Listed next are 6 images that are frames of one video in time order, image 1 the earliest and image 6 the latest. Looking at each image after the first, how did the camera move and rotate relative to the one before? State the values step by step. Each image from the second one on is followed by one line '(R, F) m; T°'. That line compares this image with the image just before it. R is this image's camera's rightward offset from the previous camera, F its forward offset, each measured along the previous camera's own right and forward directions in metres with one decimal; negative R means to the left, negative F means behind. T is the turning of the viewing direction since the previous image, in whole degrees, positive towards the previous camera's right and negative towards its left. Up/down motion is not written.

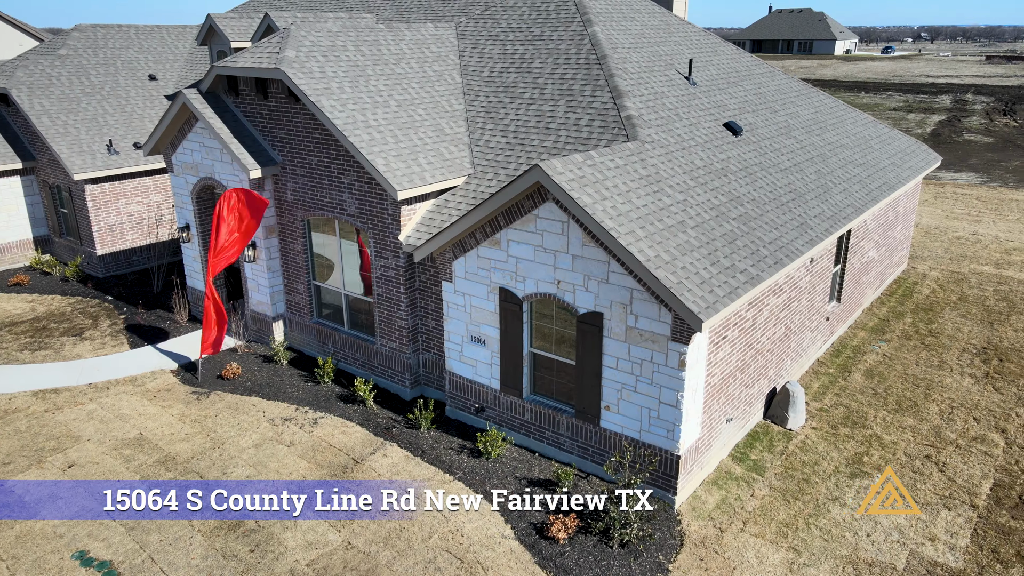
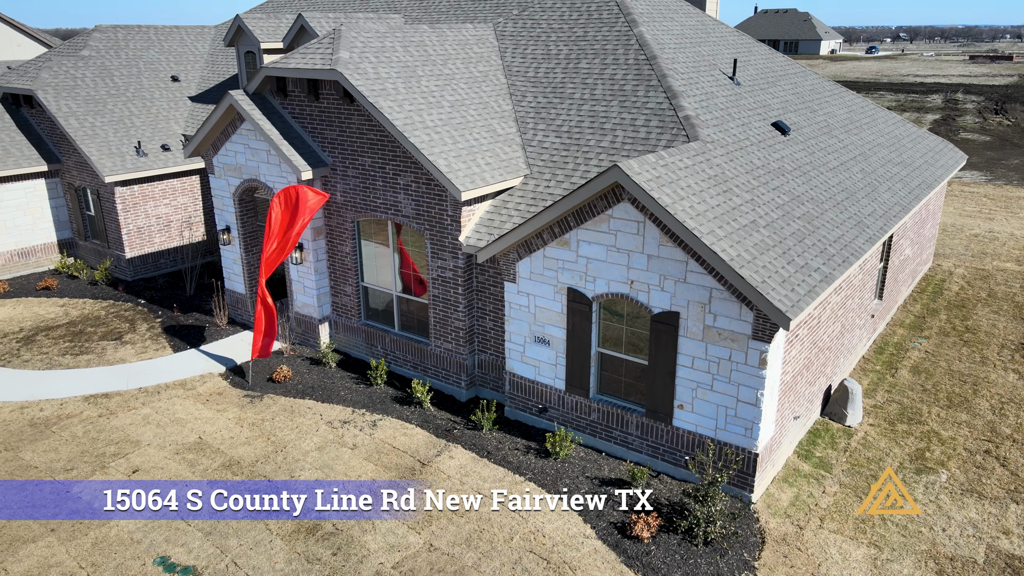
(-1.3, 0.0) m; +1°
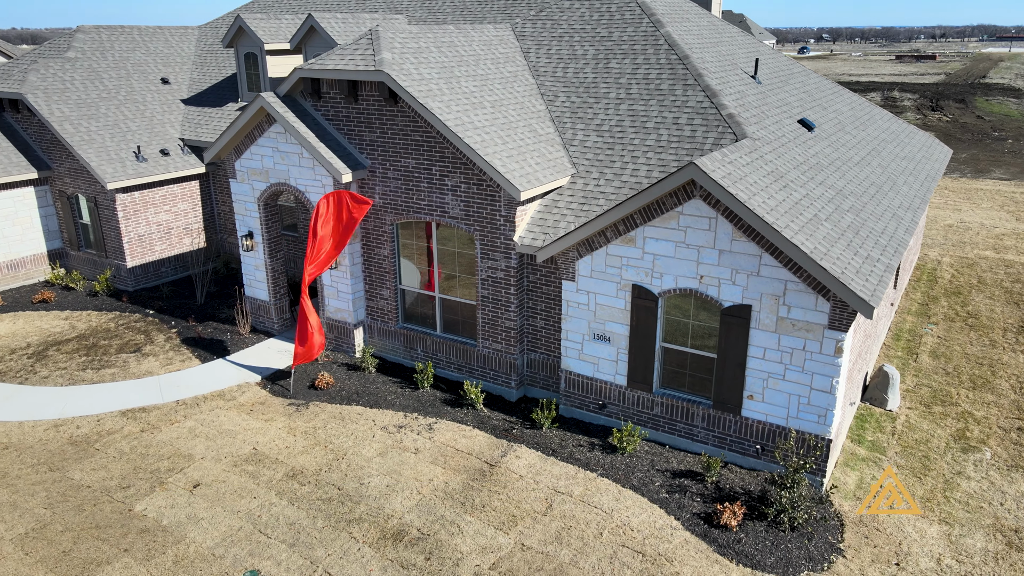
(-2.0, 0.0) m; +4°
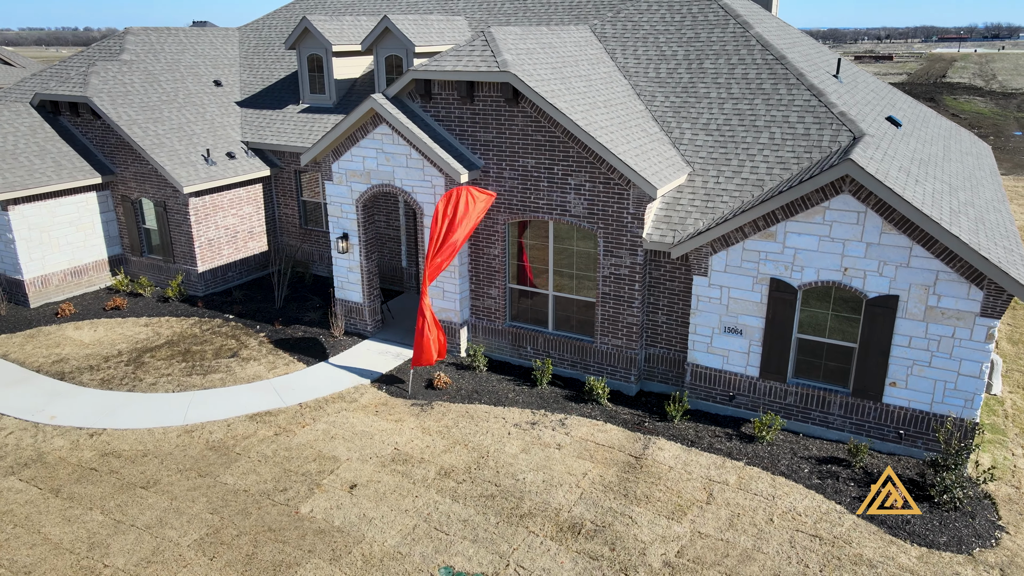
(-3.0, -0.1) m; +3°
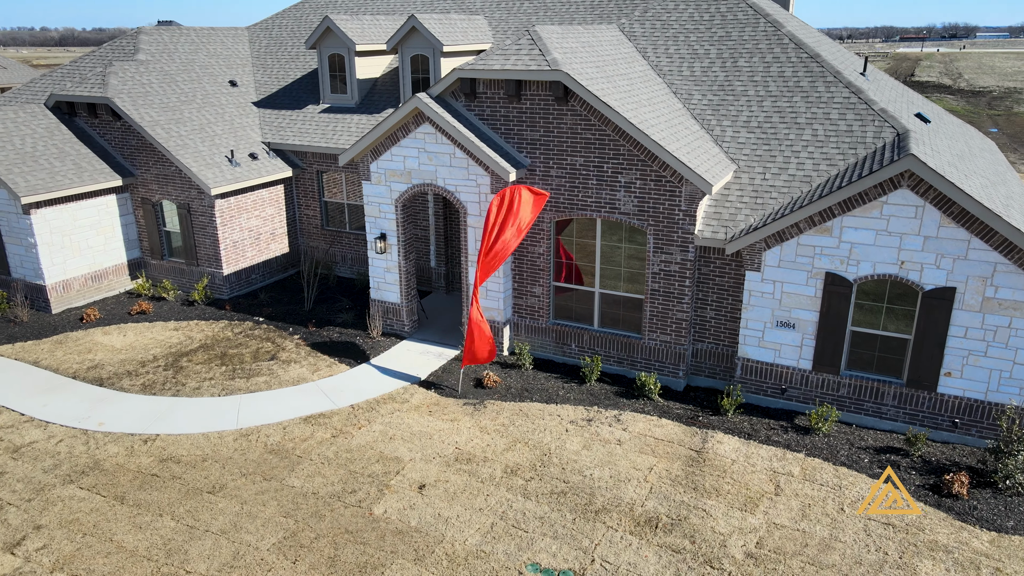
(-1.5, 0.0) m; +2°
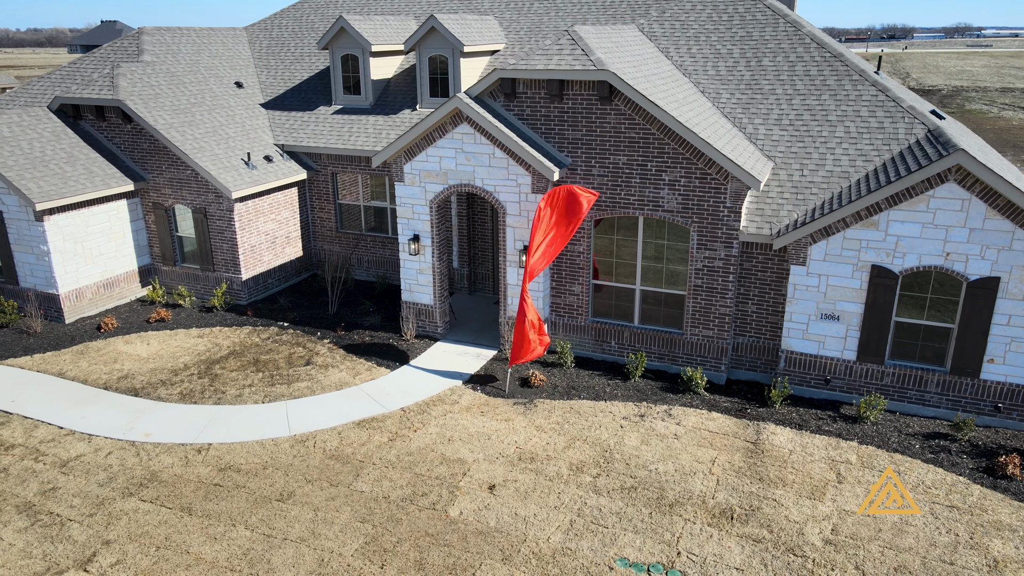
(-1.7, 0.0) m; +3°
